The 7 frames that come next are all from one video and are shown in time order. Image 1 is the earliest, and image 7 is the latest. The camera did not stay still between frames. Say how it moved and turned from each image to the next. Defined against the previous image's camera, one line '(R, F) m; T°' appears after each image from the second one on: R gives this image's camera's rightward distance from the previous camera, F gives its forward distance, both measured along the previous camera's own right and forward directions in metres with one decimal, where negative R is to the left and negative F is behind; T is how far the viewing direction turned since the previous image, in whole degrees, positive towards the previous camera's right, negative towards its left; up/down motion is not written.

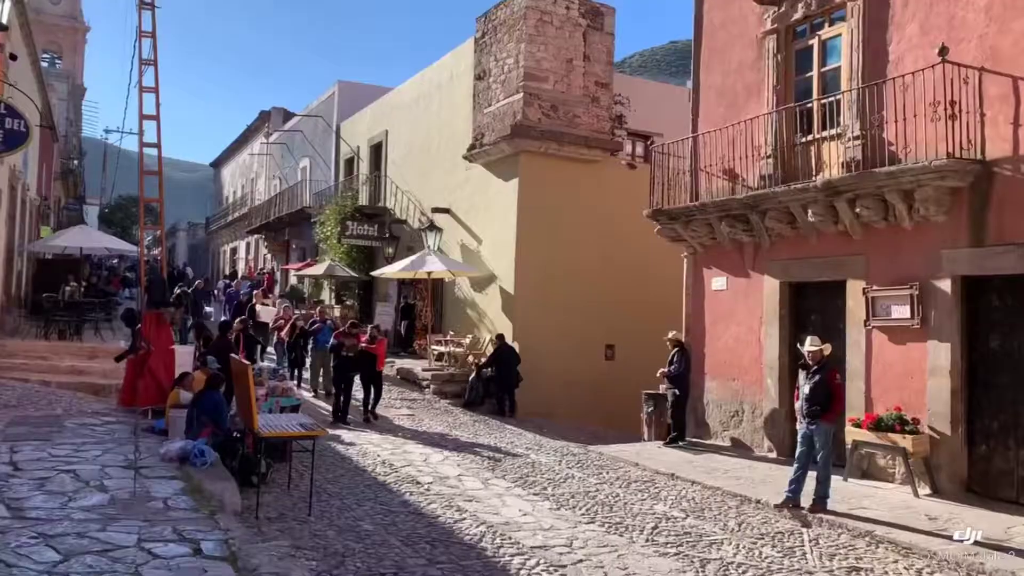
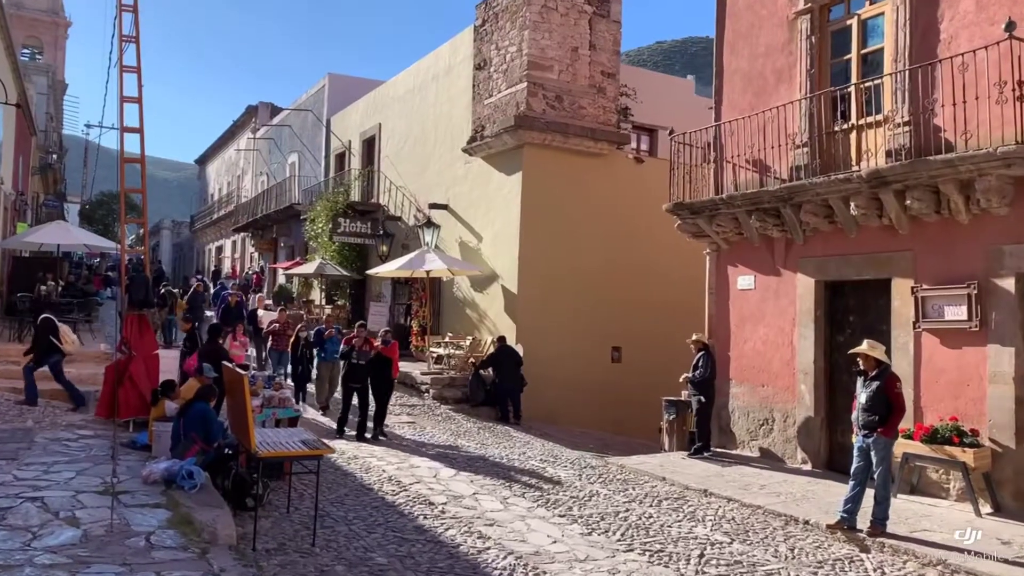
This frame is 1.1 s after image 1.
(-0.3, +0.8) m; +1°
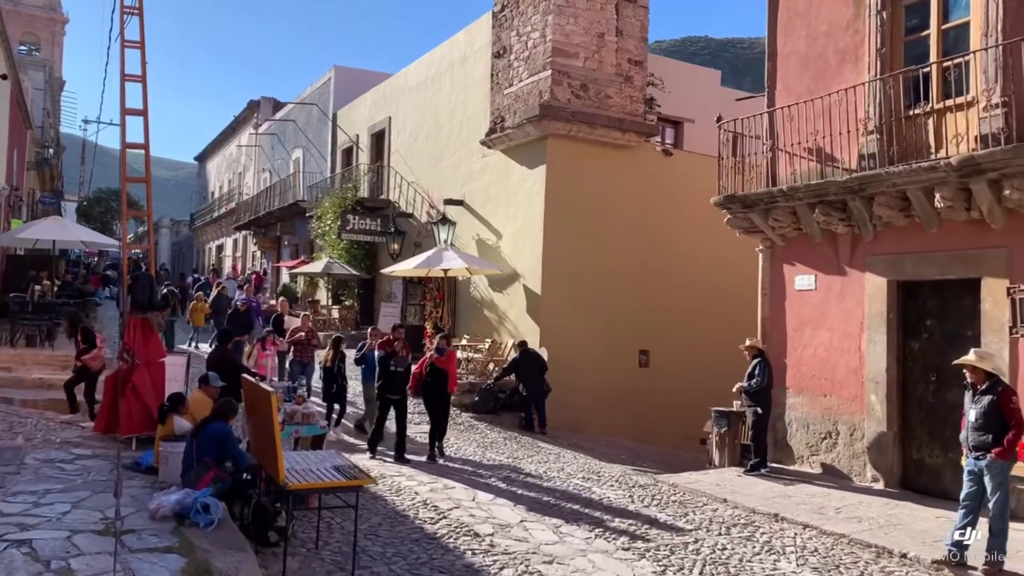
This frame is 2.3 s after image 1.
(-0.5, +0.9) m; 0°
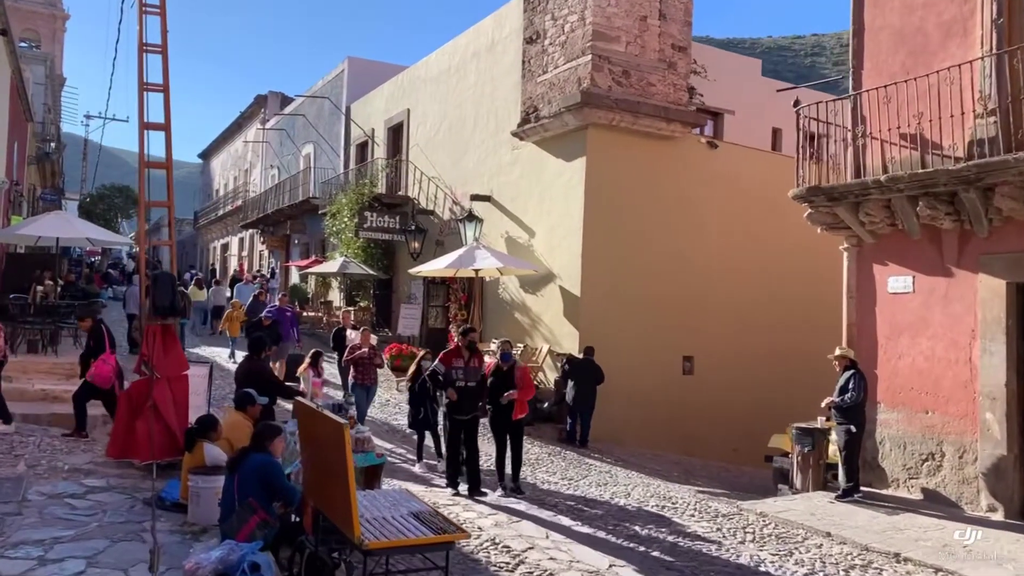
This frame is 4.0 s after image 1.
(-0.7, +1.0) m; 0°
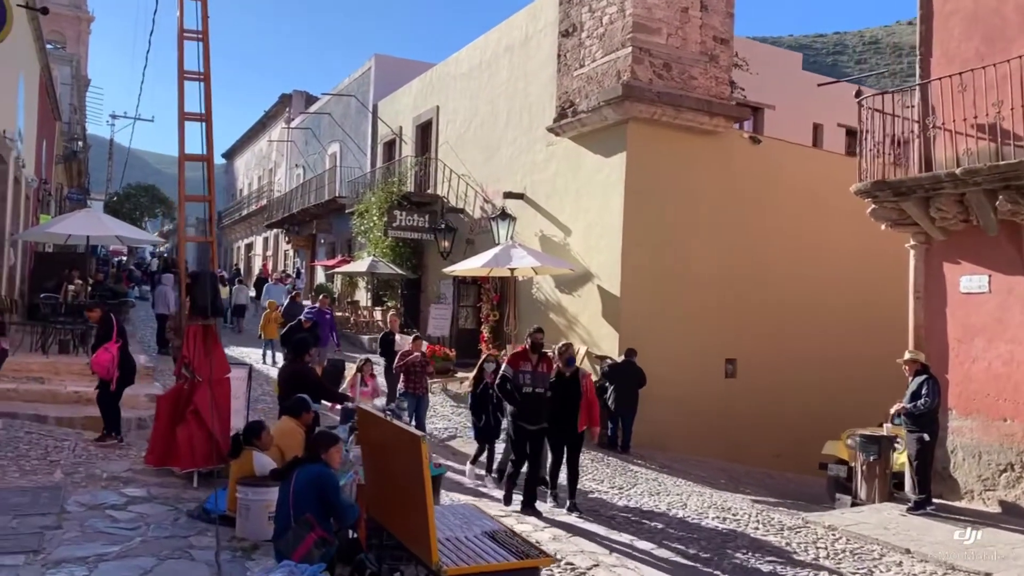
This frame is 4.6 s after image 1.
(-0.3, +0.4) m; -1°
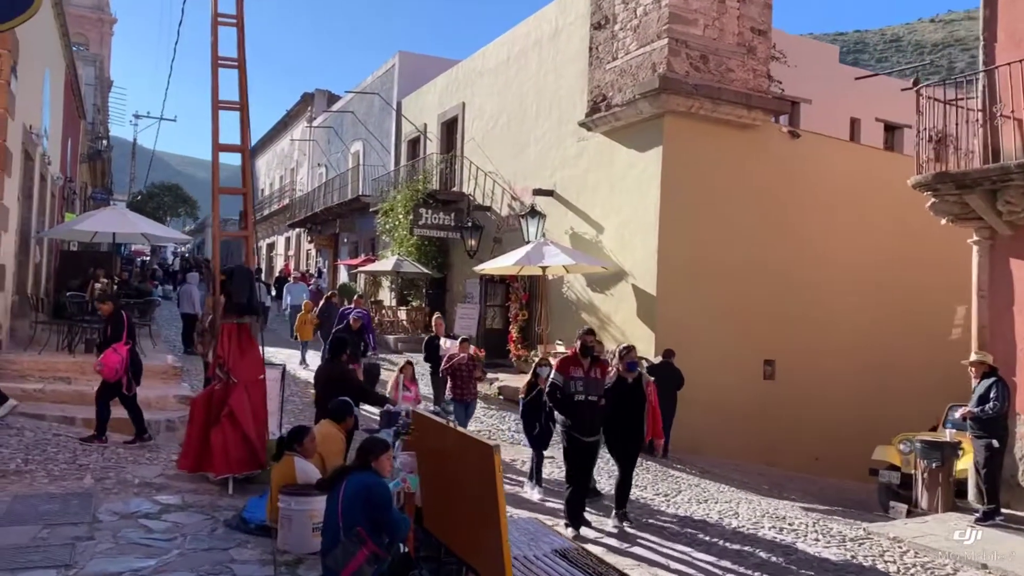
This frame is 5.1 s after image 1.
(-0.2, +0.3) m; -1°
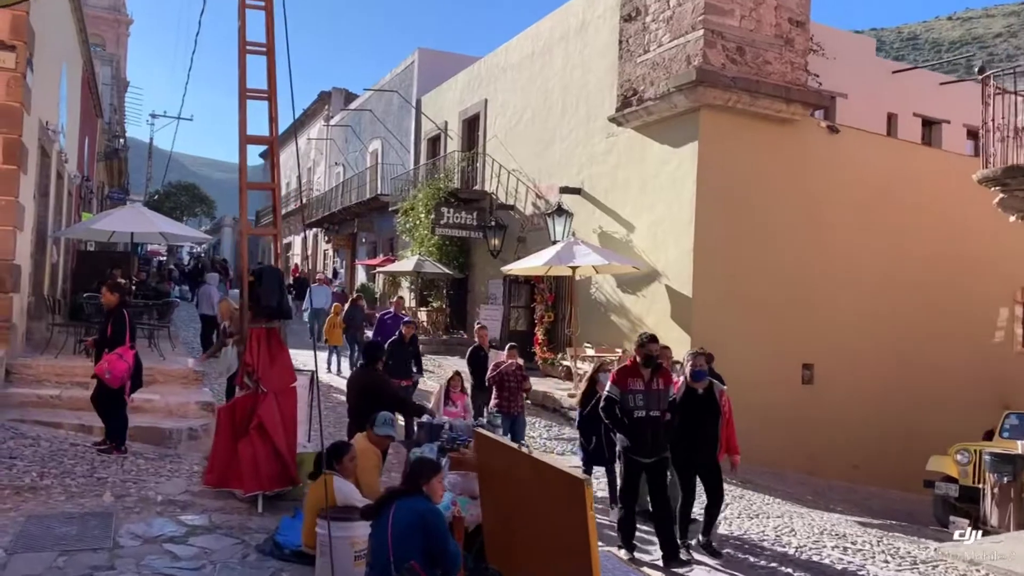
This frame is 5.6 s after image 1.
(-0.3, +0.4) m; -1°
